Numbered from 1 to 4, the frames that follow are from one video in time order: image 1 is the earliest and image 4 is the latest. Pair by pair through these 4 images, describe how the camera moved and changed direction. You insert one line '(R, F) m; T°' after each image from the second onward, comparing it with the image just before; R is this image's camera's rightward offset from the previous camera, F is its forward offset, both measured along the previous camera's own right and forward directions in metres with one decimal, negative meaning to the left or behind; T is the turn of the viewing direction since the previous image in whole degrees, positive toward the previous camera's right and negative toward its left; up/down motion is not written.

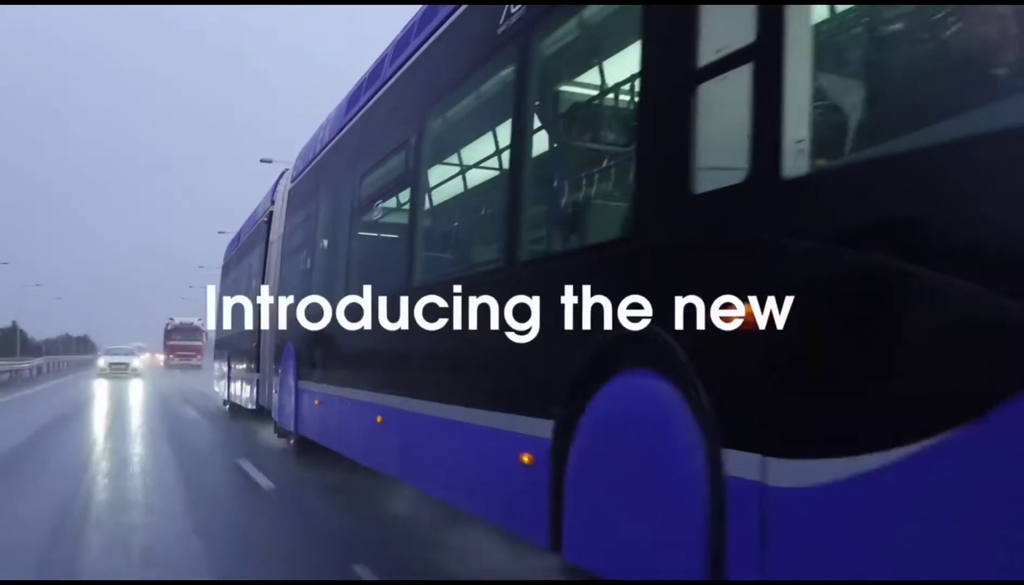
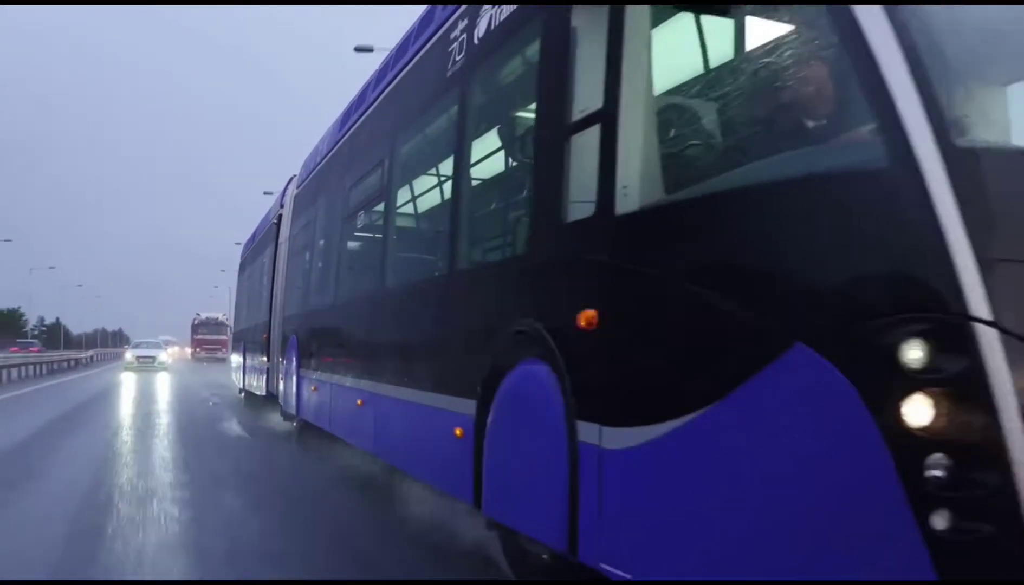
(+0.5, -0.8) m; -1°
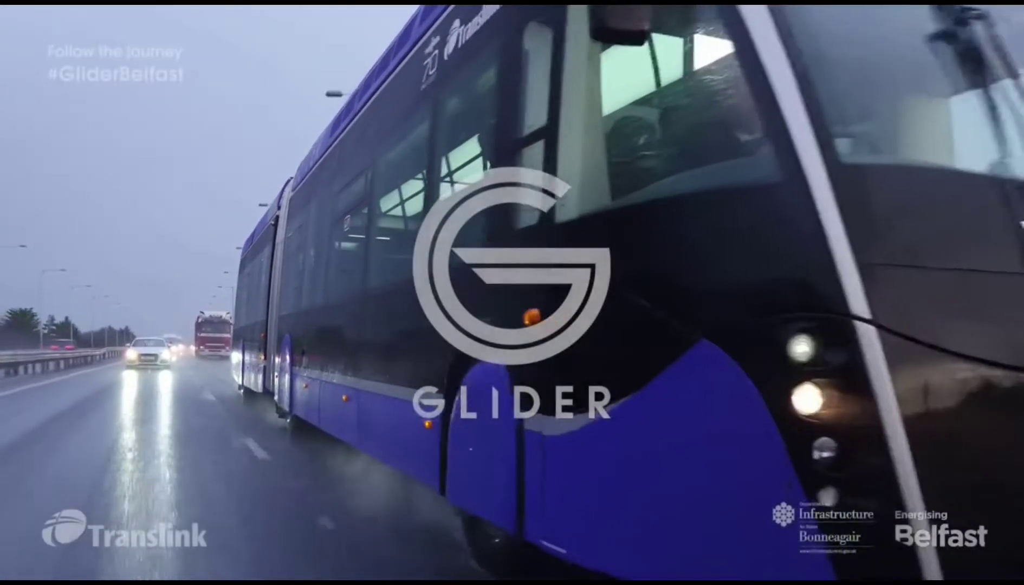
(+0.2, -0.3) m; 0°
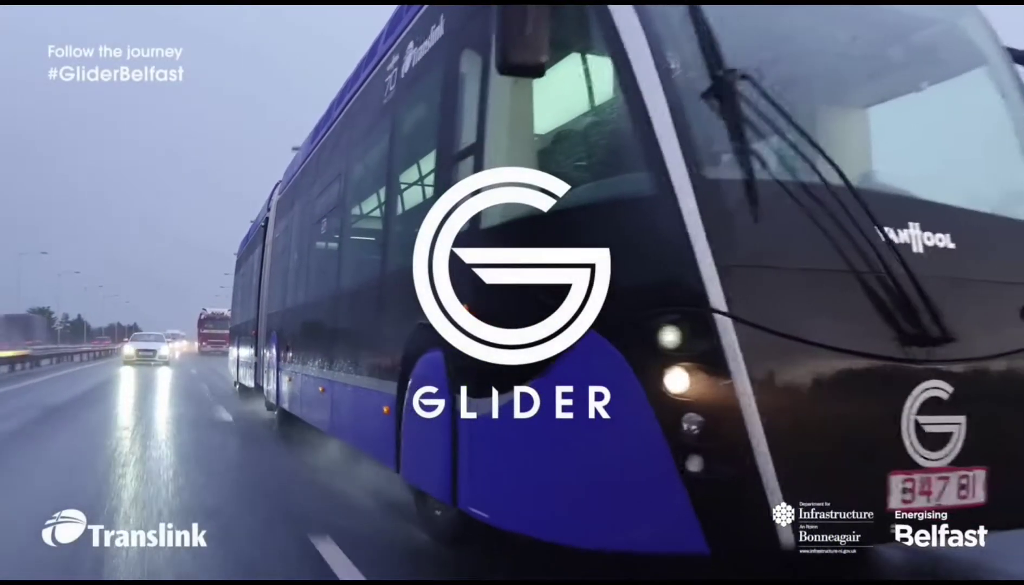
(+0.3, -0.5) m; 0°
